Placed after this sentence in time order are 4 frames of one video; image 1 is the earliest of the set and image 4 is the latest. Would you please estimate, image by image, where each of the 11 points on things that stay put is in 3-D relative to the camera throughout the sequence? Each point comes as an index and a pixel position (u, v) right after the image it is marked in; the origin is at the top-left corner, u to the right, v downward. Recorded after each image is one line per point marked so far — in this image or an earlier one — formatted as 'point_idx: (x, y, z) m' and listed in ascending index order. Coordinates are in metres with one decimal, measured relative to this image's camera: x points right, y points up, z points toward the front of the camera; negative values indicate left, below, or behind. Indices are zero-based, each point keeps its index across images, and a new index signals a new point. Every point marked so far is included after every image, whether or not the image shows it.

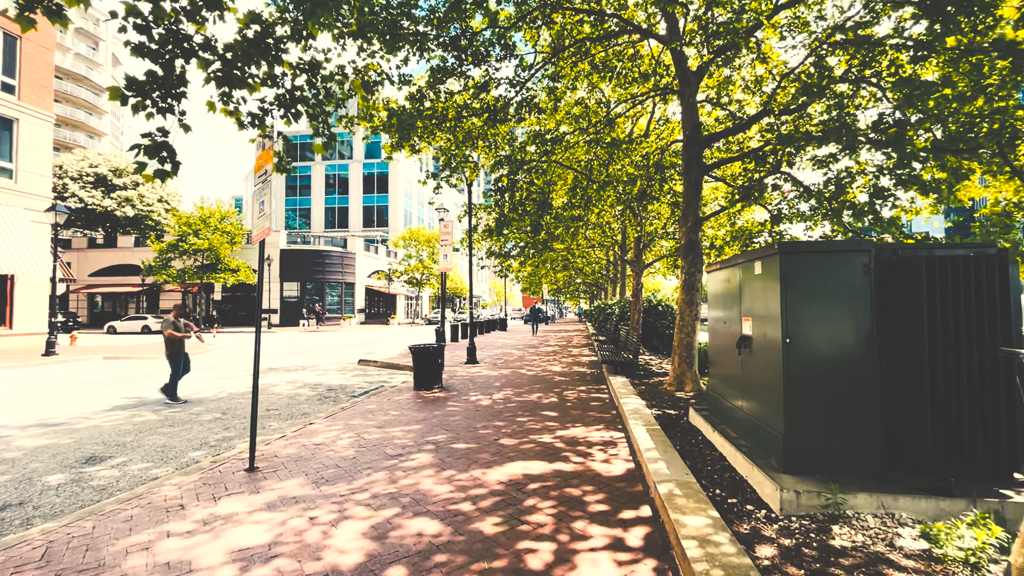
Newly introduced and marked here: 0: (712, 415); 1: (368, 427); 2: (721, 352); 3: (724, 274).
0: (+2.3, -1.4, +5.4) m
1: (-1.9, -1.8, +6.3) m
2: (+2.4, -0.7, +5.4) m
3: (+2.3, +0.1, +5.3) m
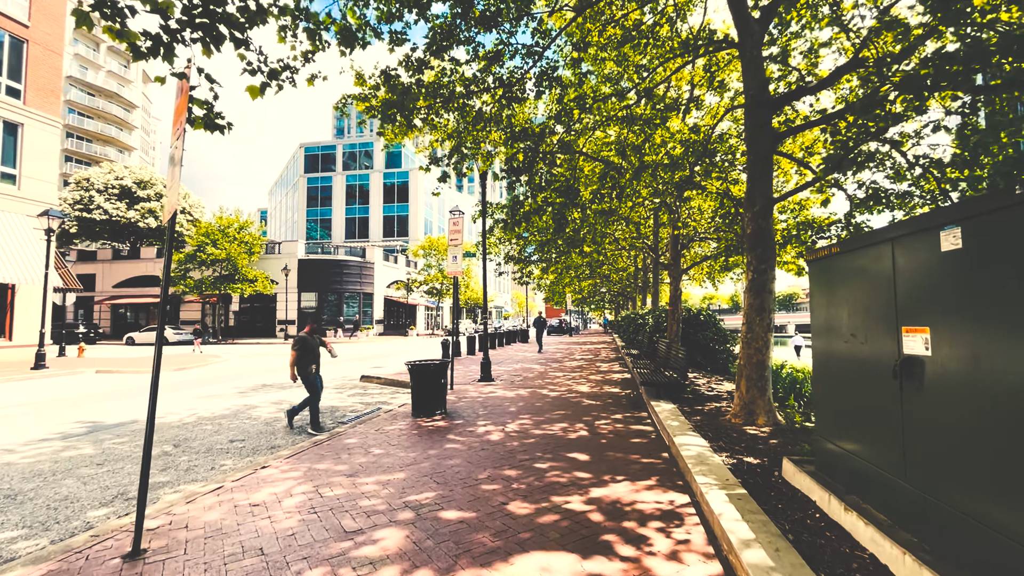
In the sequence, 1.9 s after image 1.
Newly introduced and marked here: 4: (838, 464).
0: (+2.4, -1.4, +3.6) m
1: (-1.8, -1.8, +4.7) m
2: (+2.5, -0.7, +3.7) m
3: (+2.4, +0.2, +3.6) m
4: (+2.4, -1.3, +3.4) m
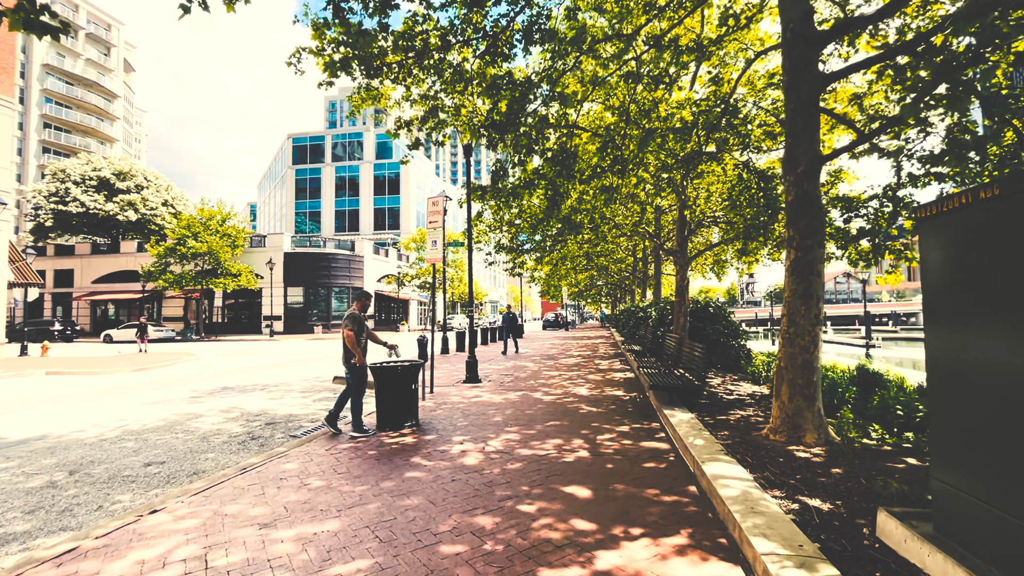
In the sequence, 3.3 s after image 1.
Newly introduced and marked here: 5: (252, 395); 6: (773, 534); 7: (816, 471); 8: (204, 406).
0: (+2.2, -1.3, +2.4) m
1: (-1.9, -1.7, +3.4) m
2: (+2.3, -0.6, +2.4) m
3: (+2.3, +0.3, +2.3) m
4: (+2.2, -1.1, +2.2) m
5: (-5.3, -2.2, +9.7) m
6: (+1.5, -1.4, +2.8) m
7: (+2.4, -1.4, +3.8) m
8: (-5.4, -2.1, +8.3) m
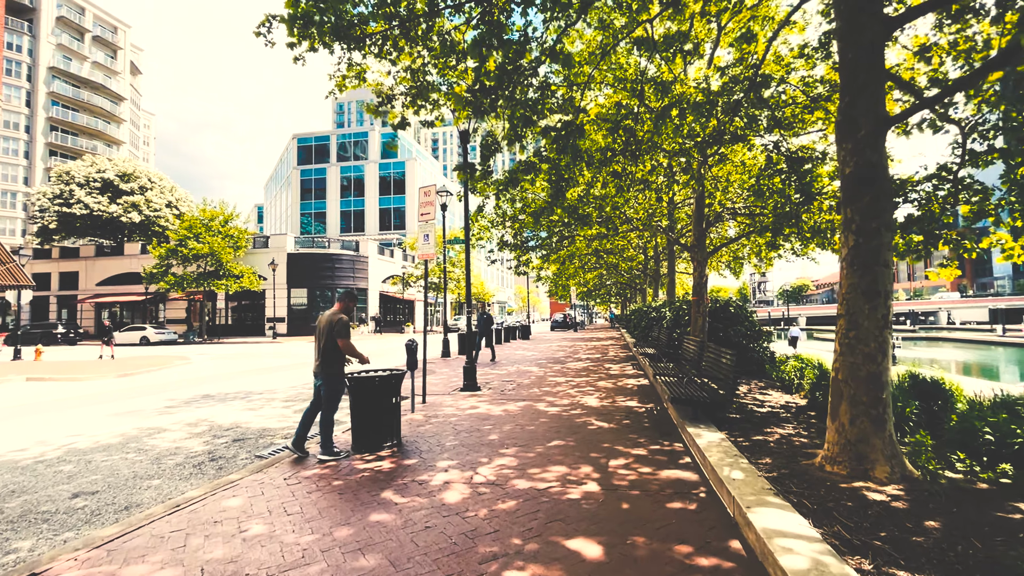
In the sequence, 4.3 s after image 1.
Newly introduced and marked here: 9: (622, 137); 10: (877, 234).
0: (+2.1, -1.2, +1.5) m
1: (-2.0, -1.7, +2.6) m
2: (+2.2, -0.5, +1.5) m
3: (+2.1, +0.4, +1.4) m
4: (+2.1, -1.1, +1.3) m
5: (-5.3, -2.2, +8.9) m
6: (+1.4, -1.4, +1.8) m
7: (+2.3, -1.4, +2.8) m
8: (-5.4, -2.1, +7.5) m
9: (+1.9, +2.5, +8.1) m
10: (+2.9, +0.4, +3.8) m
